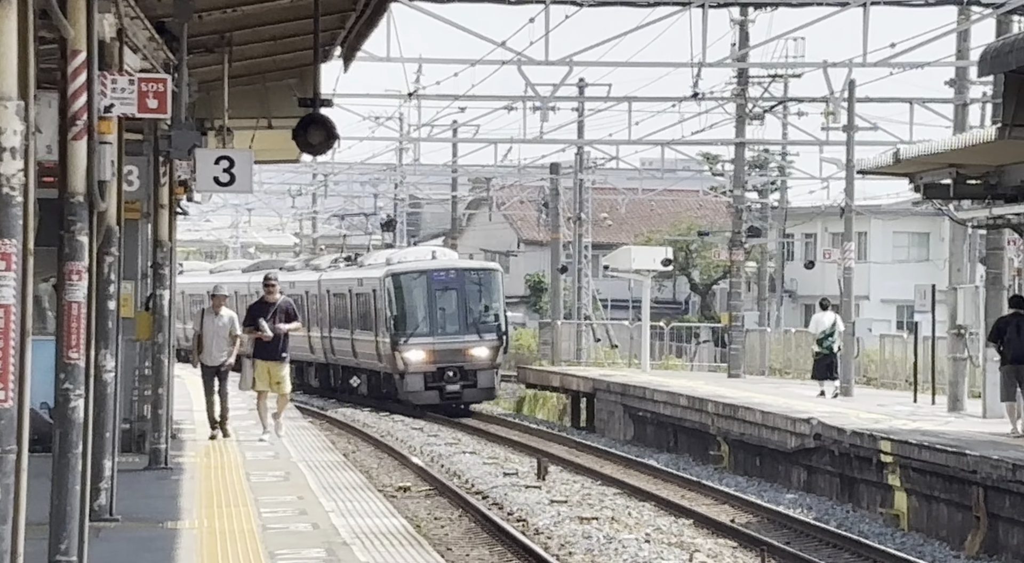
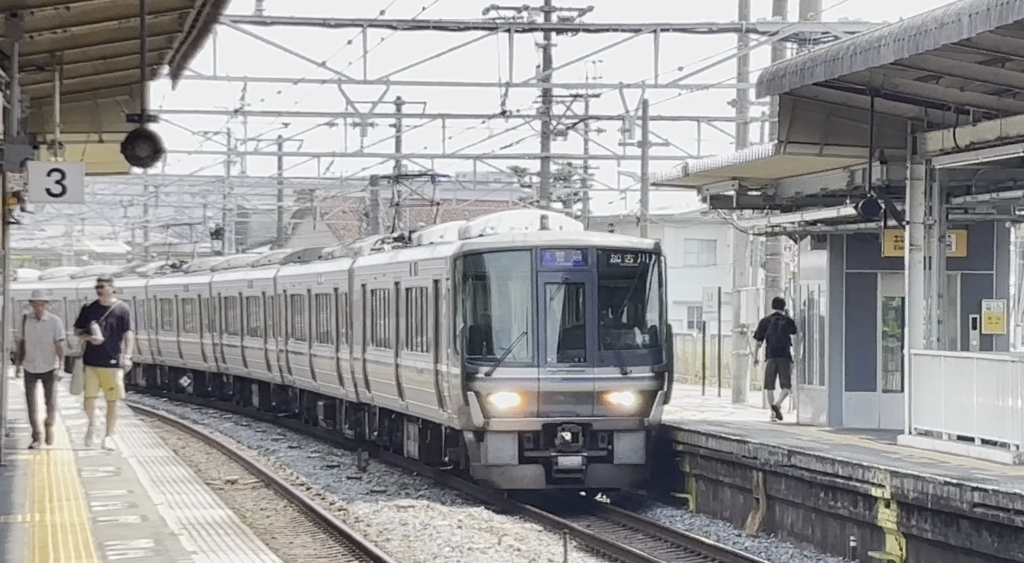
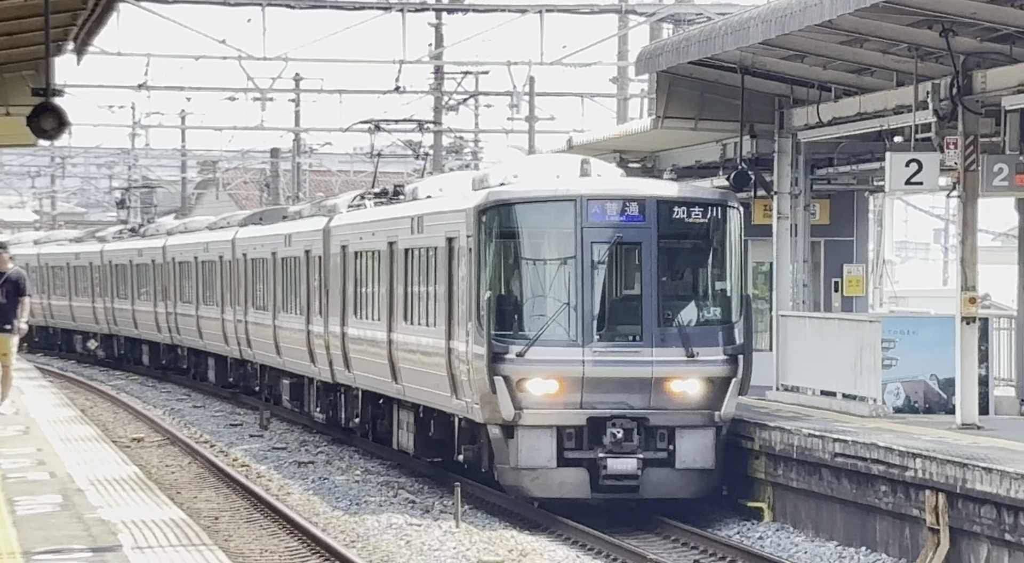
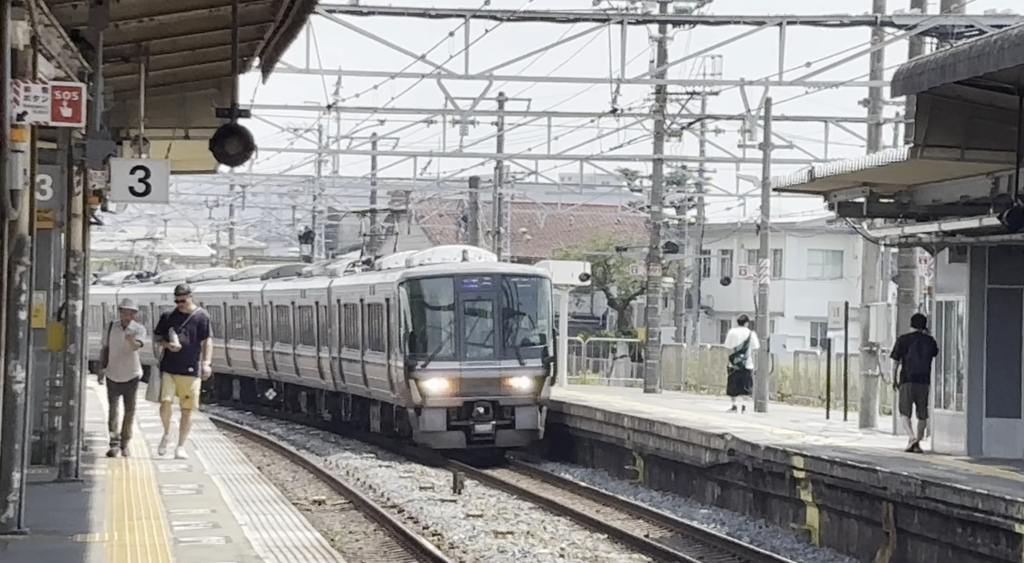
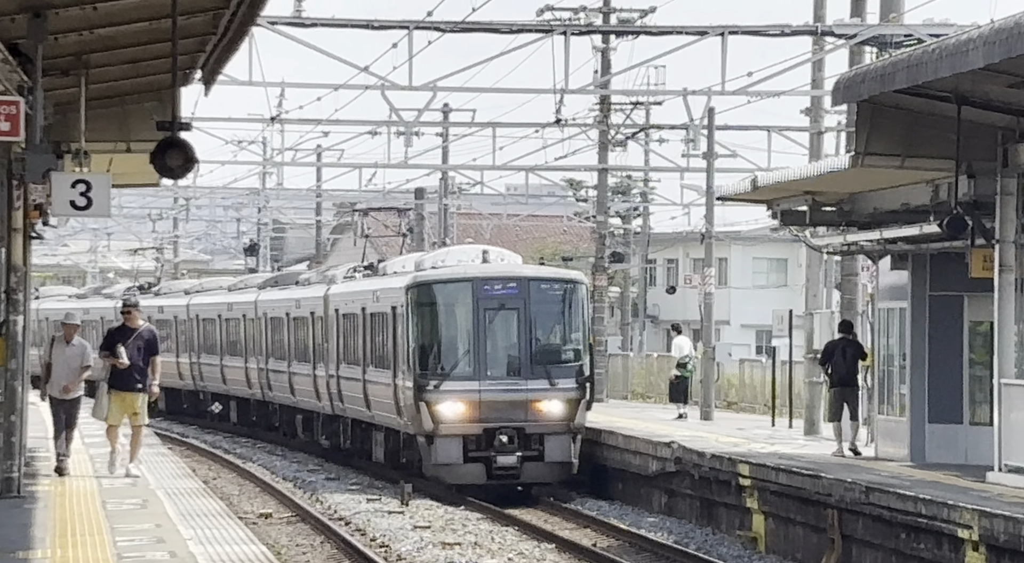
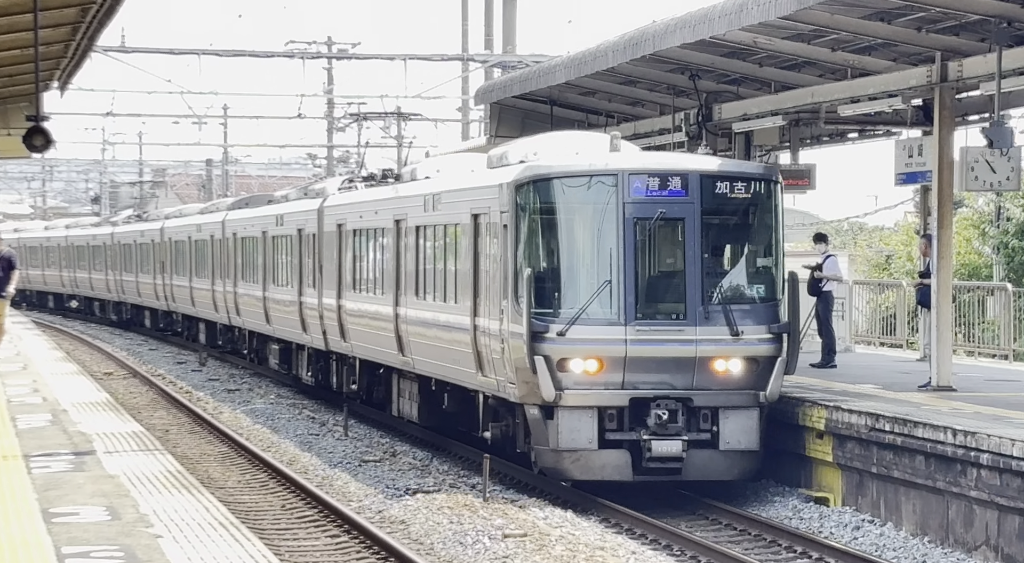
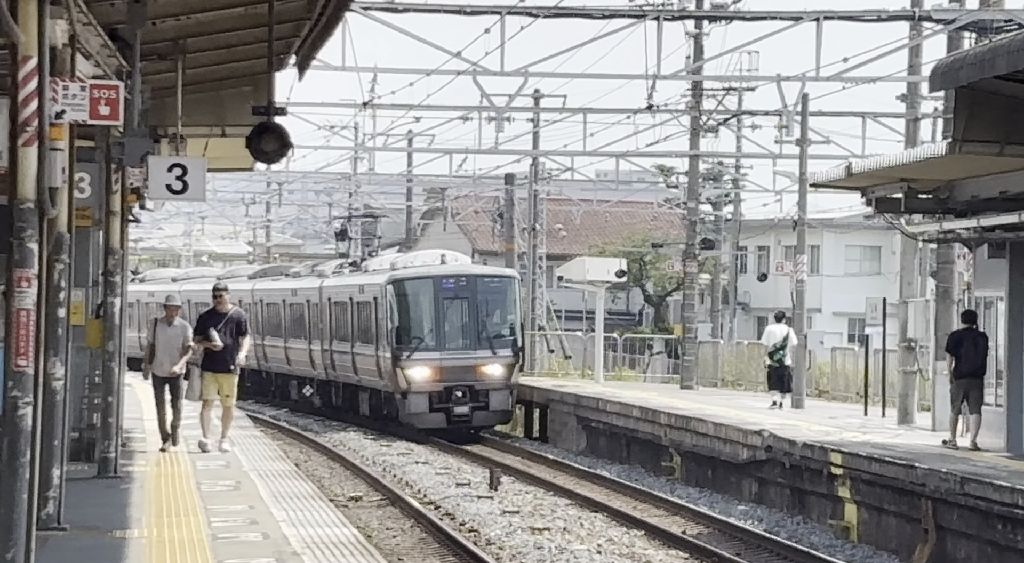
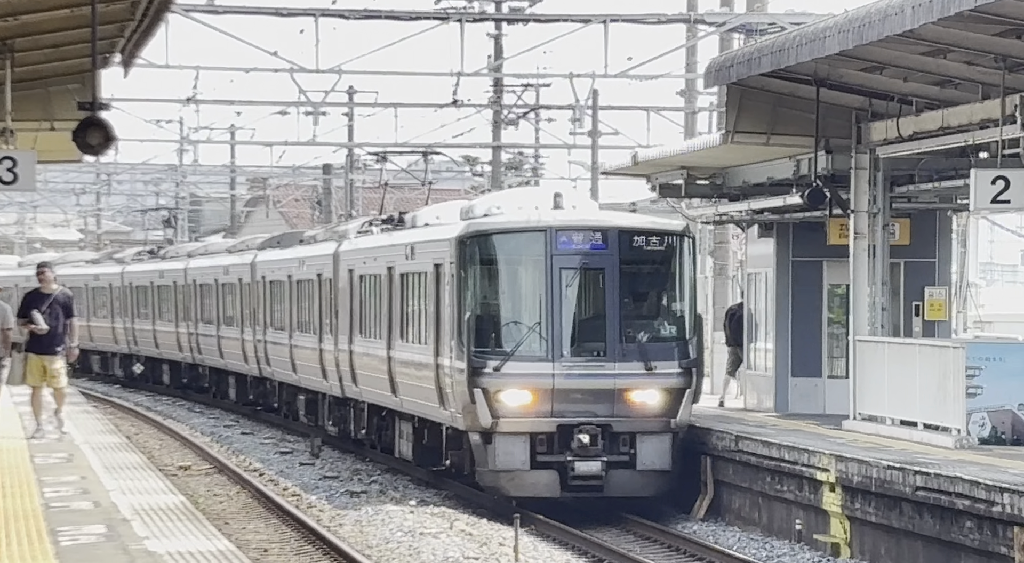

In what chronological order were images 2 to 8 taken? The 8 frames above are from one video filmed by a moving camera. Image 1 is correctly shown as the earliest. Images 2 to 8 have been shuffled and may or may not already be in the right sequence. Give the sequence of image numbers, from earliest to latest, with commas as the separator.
7, 4, 5, 2, 8, 3, 6
